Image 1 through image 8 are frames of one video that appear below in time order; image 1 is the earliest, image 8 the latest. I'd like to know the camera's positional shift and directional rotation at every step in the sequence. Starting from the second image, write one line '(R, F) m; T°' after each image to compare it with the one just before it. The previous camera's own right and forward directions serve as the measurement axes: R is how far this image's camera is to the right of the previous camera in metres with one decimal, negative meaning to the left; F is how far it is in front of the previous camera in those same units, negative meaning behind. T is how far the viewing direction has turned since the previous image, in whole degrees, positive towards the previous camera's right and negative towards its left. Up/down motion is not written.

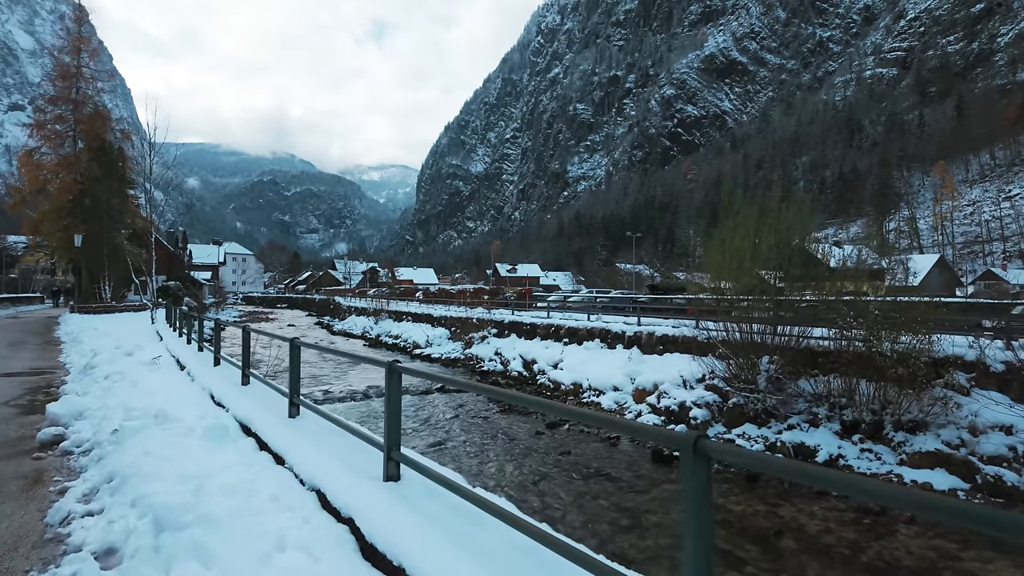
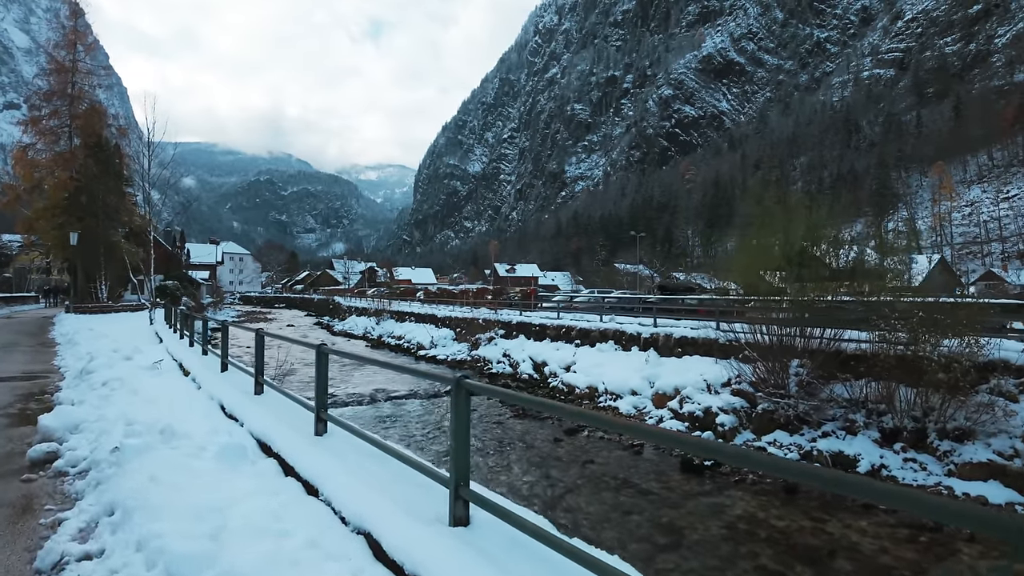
(-0.4, +0.5) m; 0°
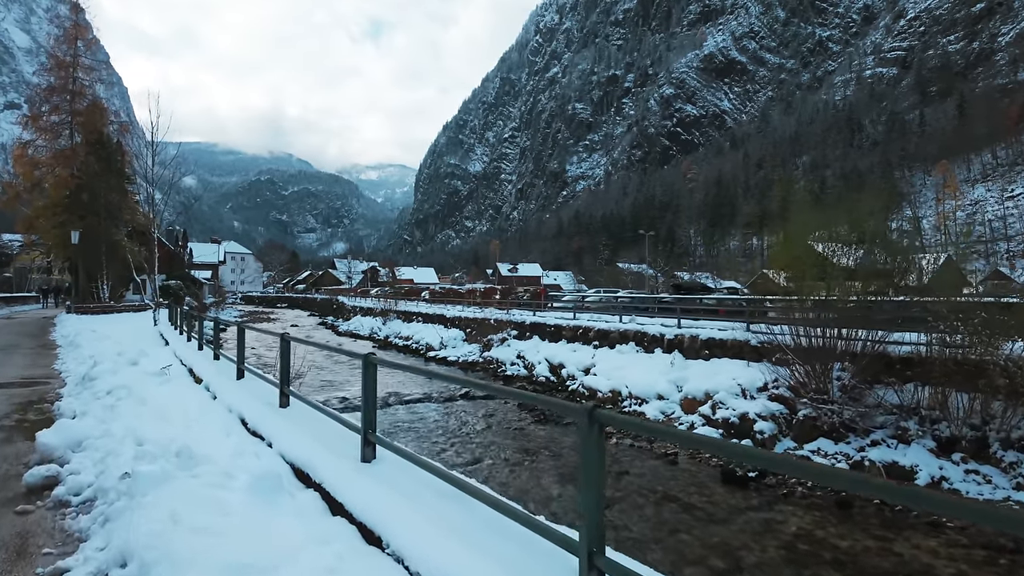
(-0.5, +0.6) m; 0°
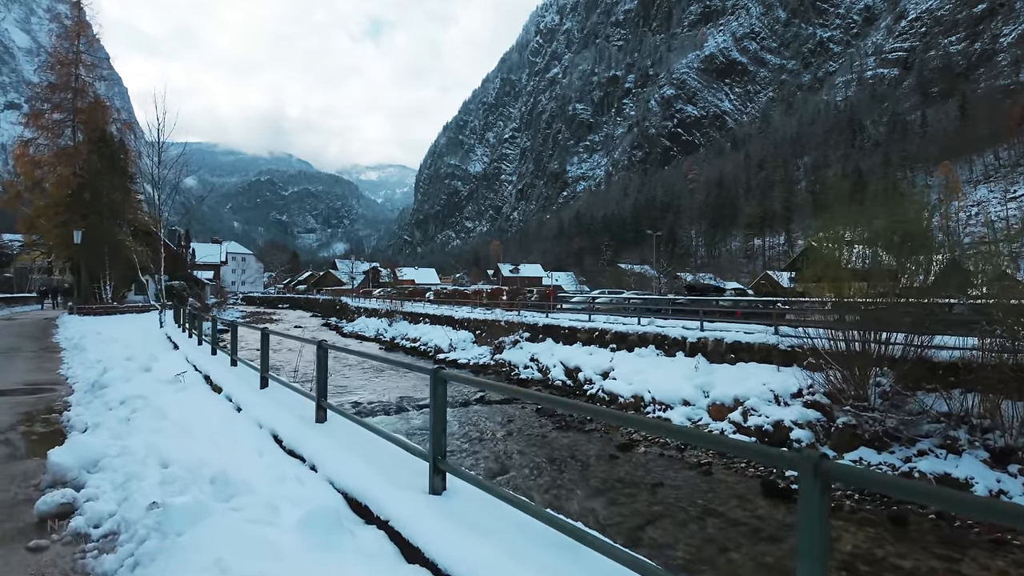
(-0.4, +0.4) m; 0°
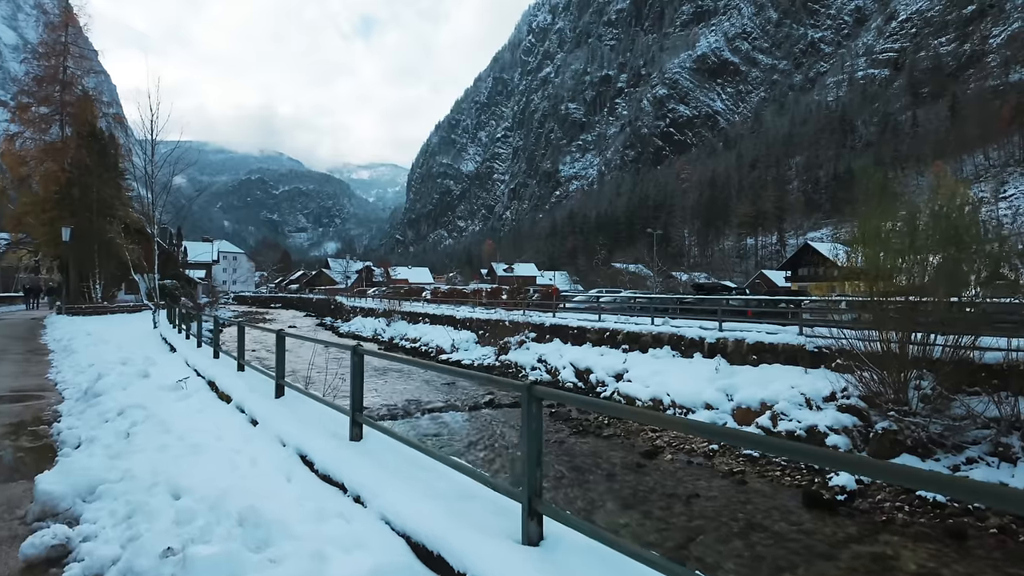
(-0.5, +0.5) m; +1°
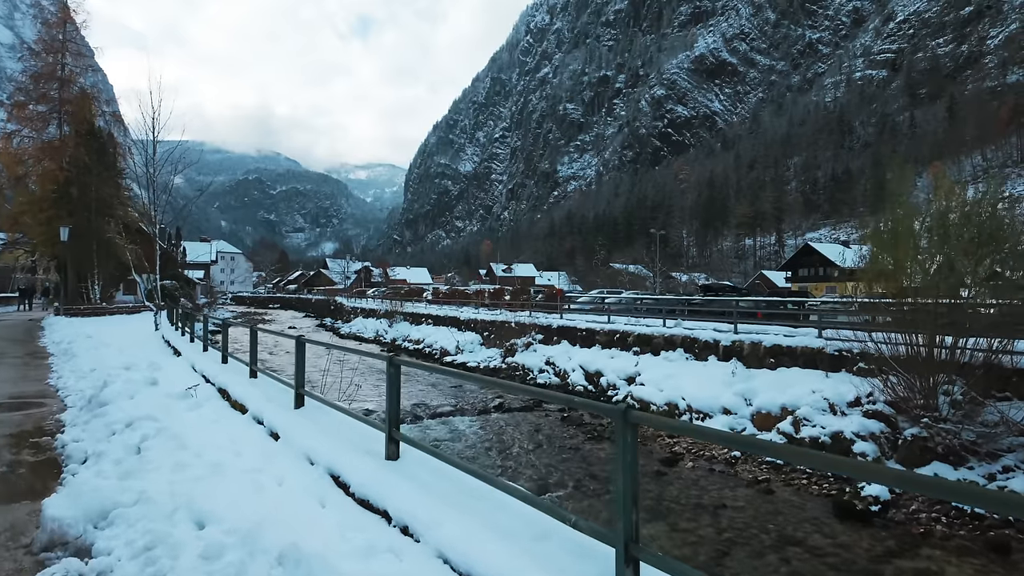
(-0.3, +0.3) m; 0°
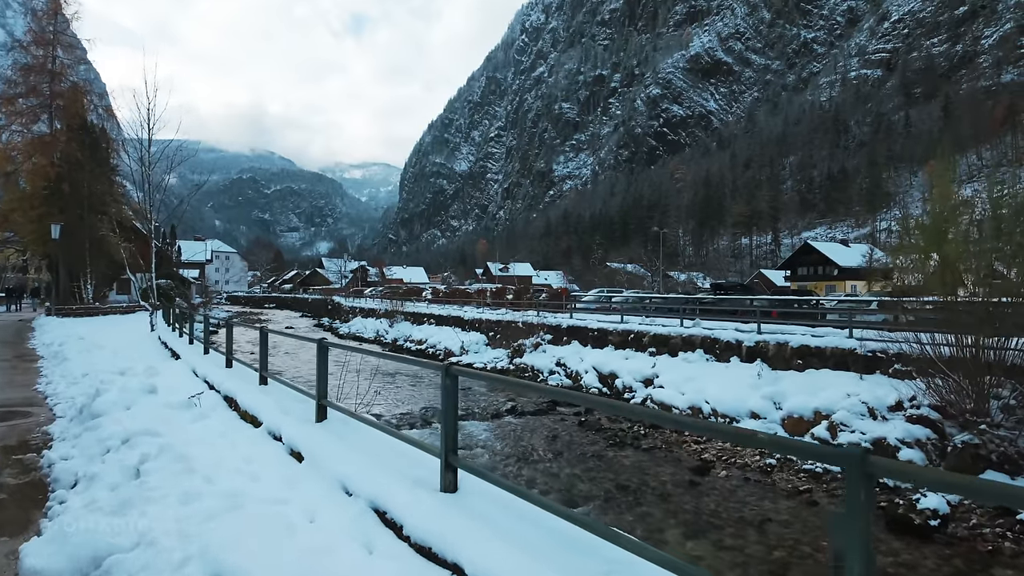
(-0.4, +0.6) m; 0°
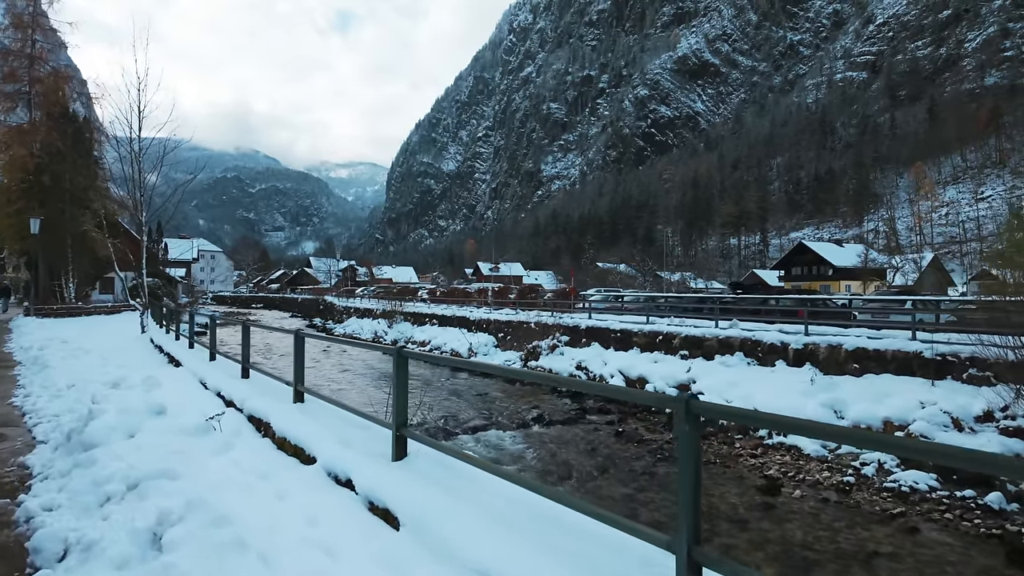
(-0.9, +1.0) m; +1°
